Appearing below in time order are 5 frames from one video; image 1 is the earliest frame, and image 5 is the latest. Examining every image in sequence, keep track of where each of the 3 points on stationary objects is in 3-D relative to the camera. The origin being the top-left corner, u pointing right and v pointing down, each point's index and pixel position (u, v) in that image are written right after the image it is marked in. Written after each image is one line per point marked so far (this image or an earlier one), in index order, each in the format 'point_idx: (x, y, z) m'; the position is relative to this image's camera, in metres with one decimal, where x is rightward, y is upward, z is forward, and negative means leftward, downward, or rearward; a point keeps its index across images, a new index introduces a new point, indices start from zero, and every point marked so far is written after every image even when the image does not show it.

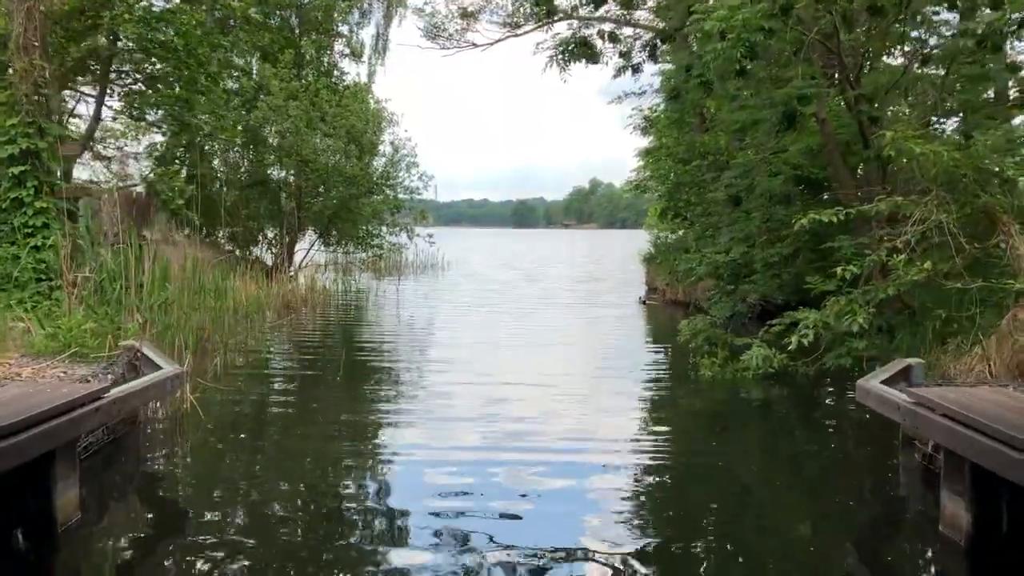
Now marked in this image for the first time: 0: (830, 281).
0: (+2.7, 0.0, +8.5) m
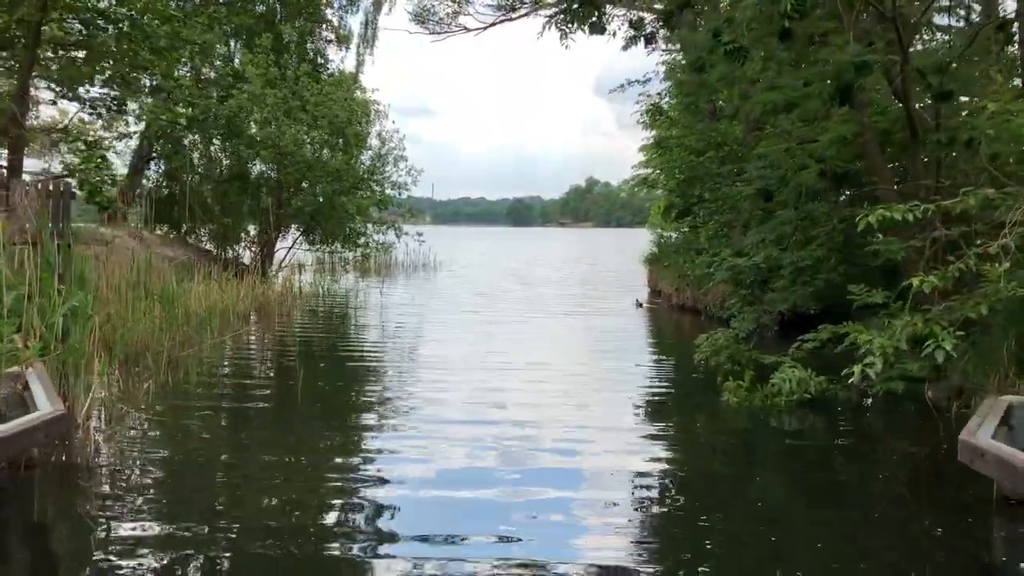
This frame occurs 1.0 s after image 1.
0: (+2.6, 0.0, +7.2) m
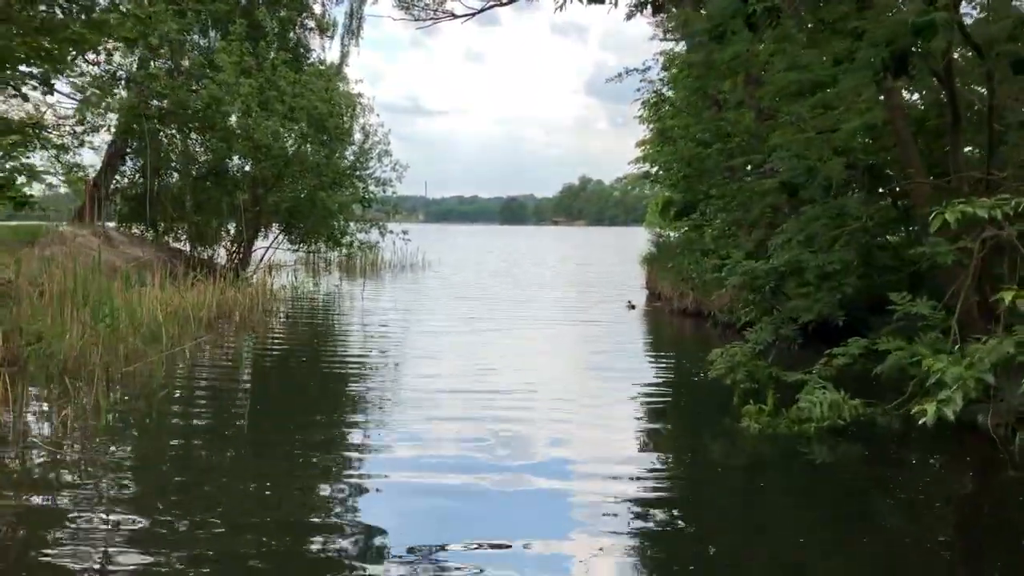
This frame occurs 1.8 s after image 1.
0: (+2.6, -0.1, +6.2) m
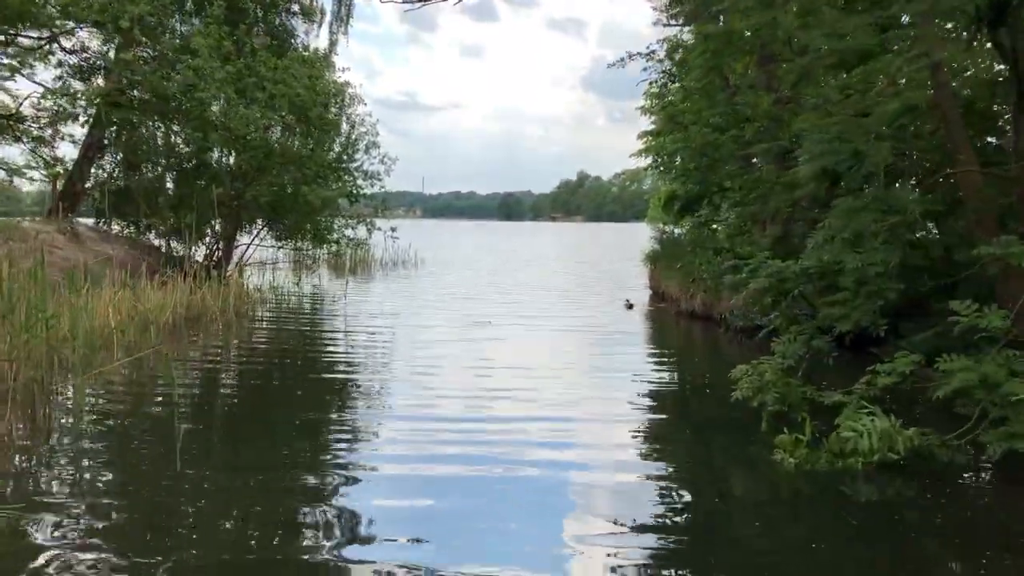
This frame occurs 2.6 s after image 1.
0: (+2.5, -0.1, +5.2) m
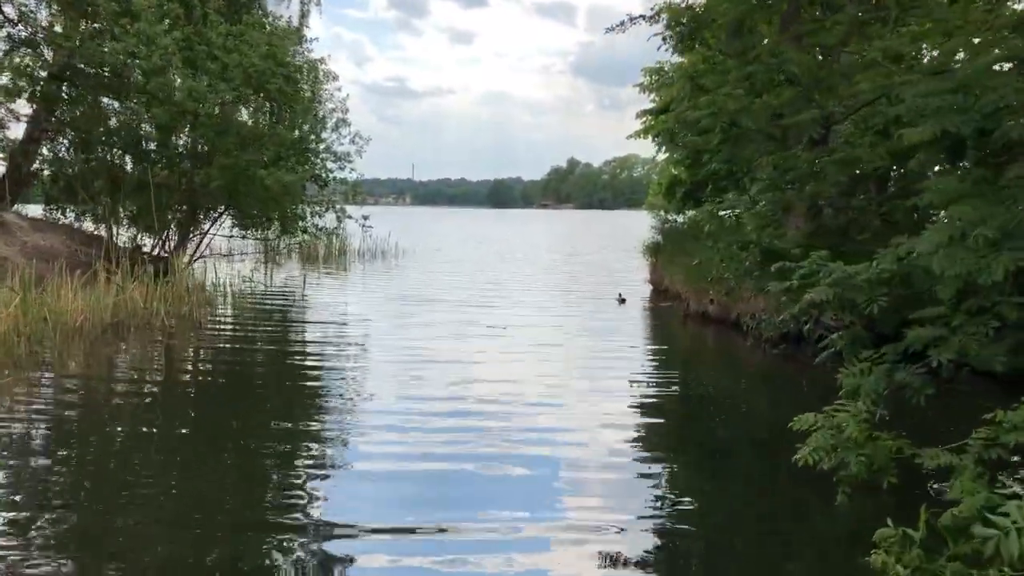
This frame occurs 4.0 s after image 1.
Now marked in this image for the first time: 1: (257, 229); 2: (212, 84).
0: (+2.4, -0.2, +3.5) m
1: (-4.4, +1.0, +17.4) m
2: (-4.4, +3.0, +14.5) m
